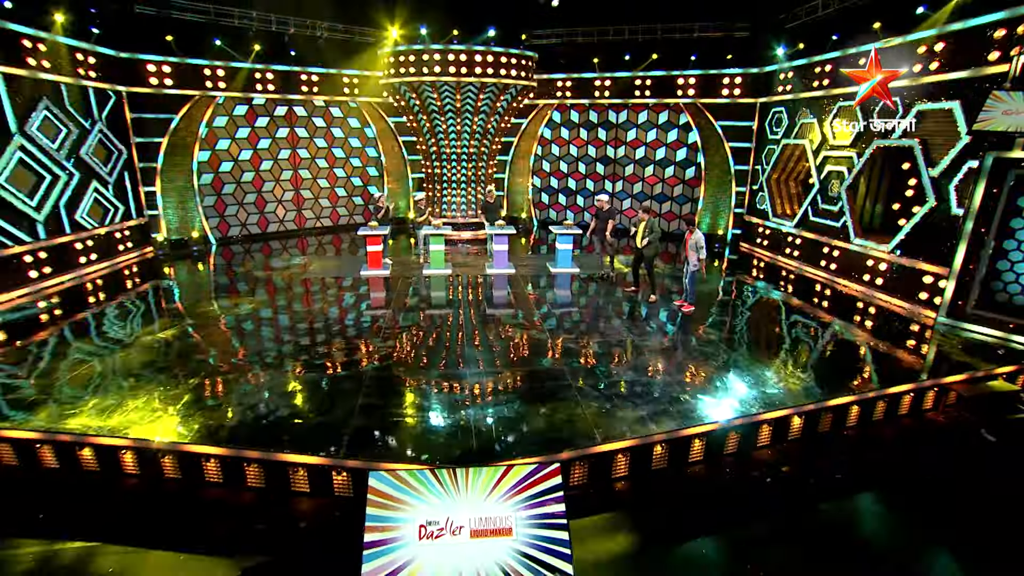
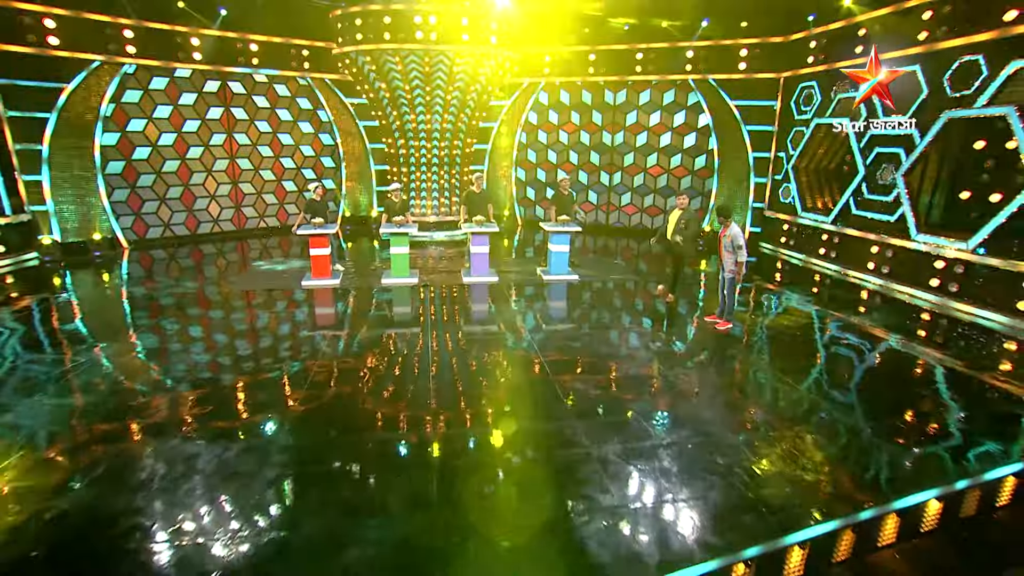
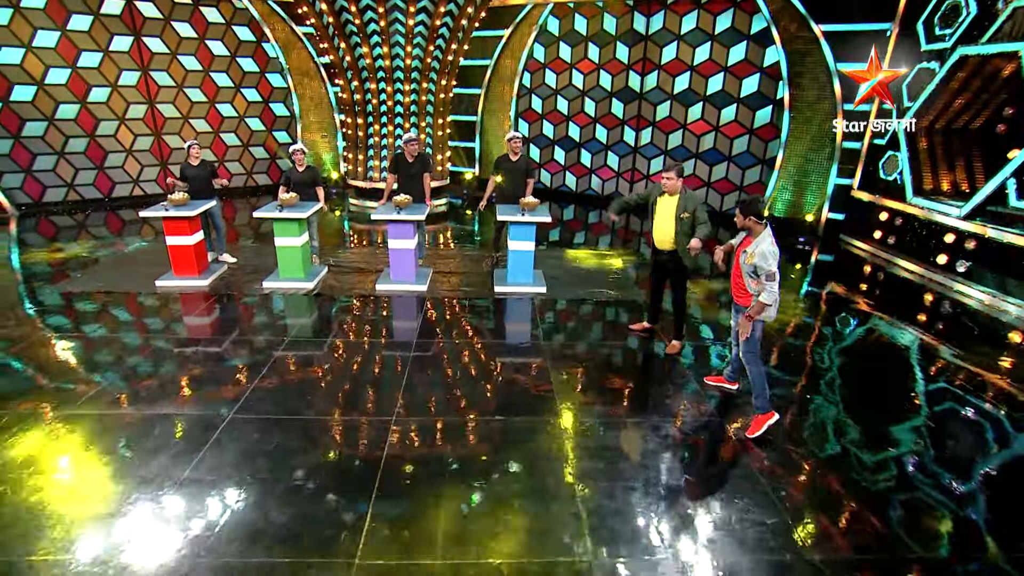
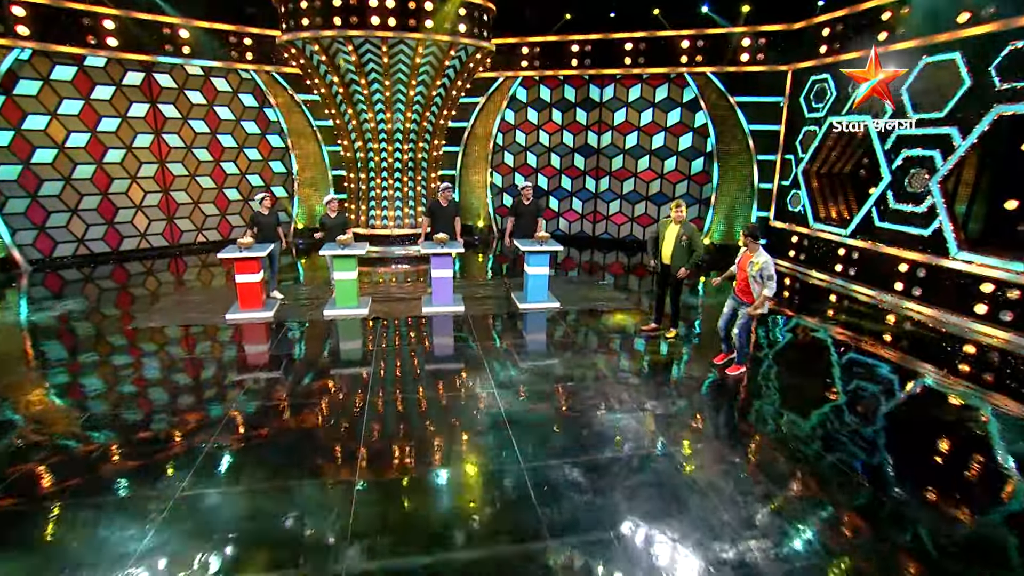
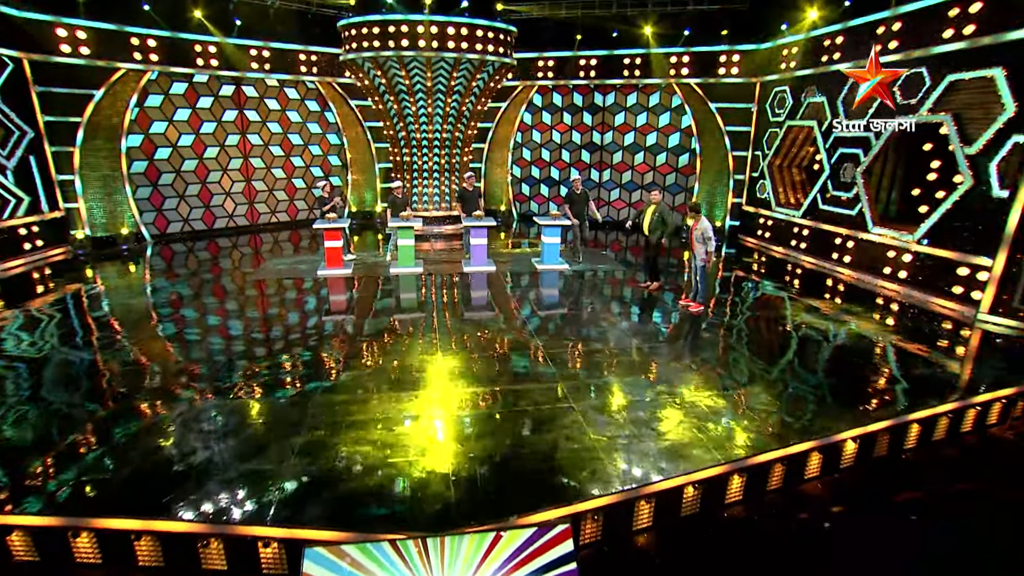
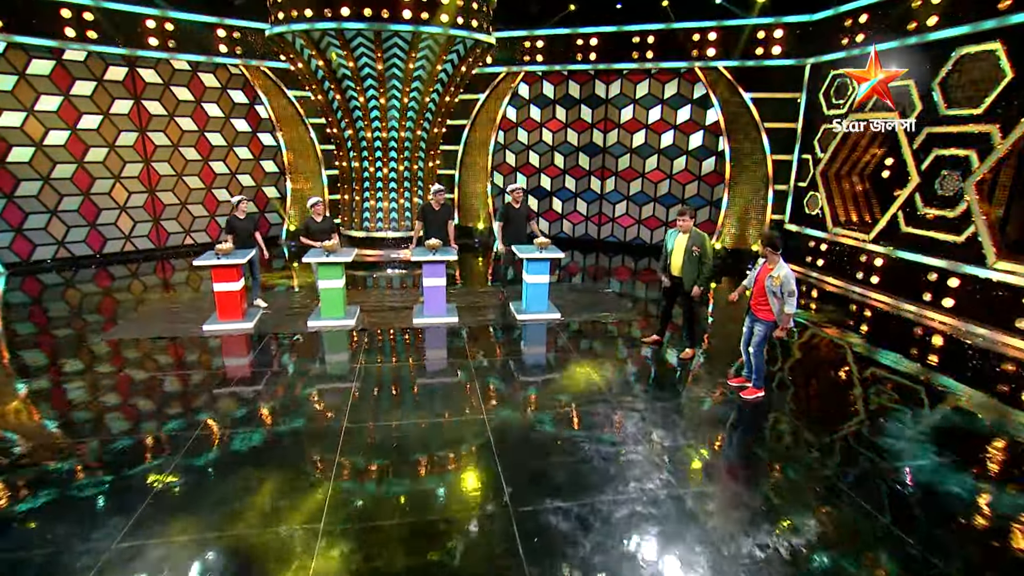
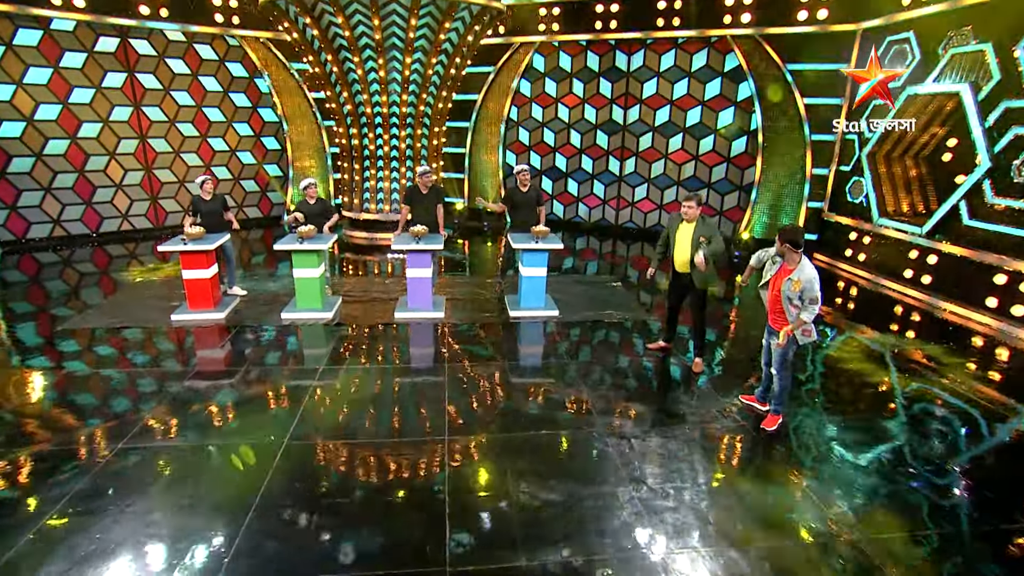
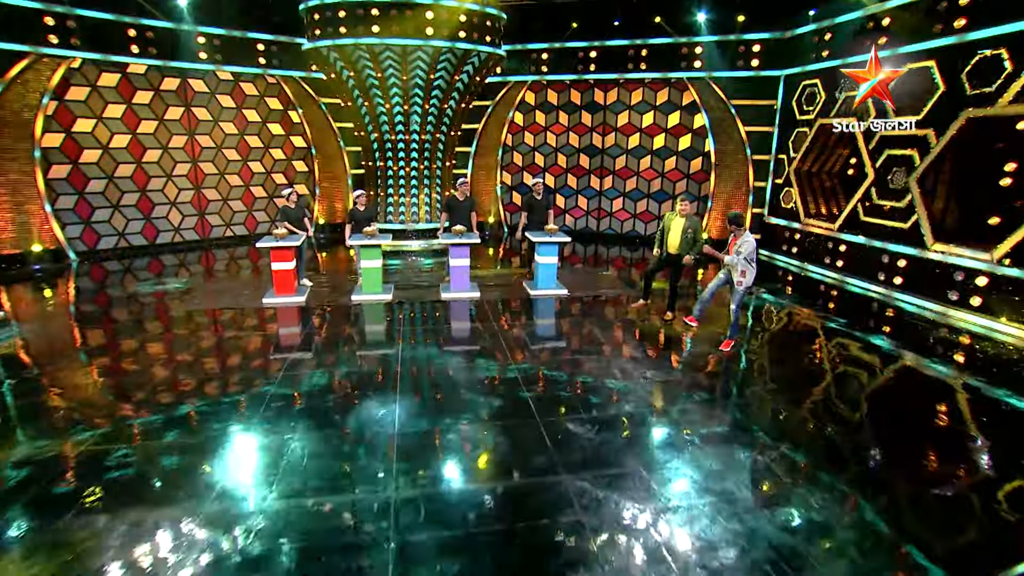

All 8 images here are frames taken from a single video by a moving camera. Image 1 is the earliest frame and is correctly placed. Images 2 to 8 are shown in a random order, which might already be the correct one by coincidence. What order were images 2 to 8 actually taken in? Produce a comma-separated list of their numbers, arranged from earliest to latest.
5, 2, 8, 4, 6, 7, 3
